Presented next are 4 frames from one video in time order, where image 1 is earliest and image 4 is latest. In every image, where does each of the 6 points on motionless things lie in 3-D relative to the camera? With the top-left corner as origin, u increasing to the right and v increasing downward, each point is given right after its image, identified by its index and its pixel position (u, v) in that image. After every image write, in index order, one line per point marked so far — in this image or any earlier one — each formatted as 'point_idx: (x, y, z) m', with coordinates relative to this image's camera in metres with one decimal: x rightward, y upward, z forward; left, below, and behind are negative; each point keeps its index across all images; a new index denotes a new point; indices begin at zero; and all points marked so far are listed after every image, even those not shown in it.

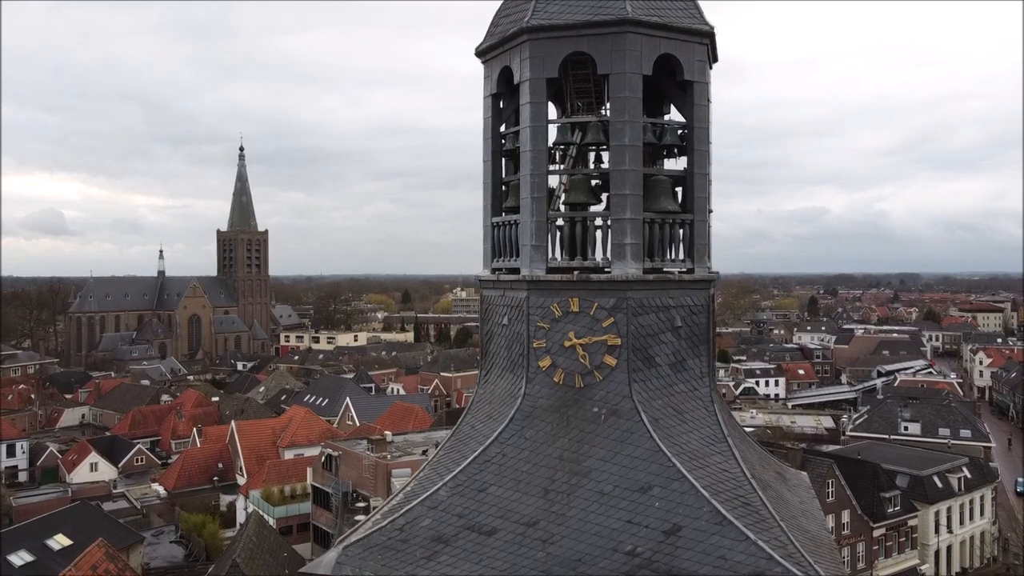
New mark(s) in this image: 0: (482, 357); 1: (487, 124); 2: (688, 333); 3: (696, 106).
0: (-0.3, -0.7, +6.9) m
1: (-0.2, +1.6, +7.1) m
2: (+1.5, -0.4, +6.3) m
3: (+1.6, +1.6, +6.5) m
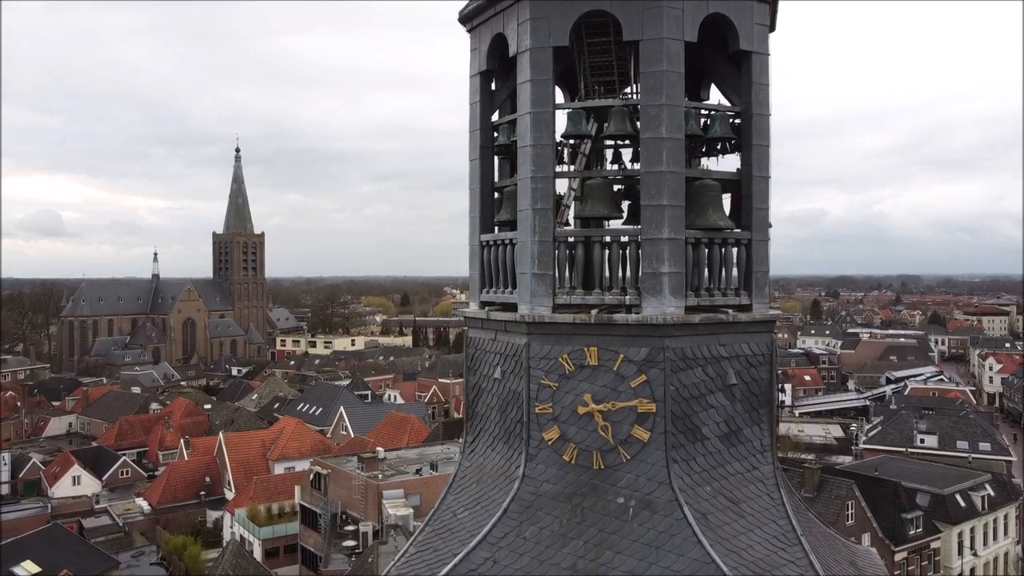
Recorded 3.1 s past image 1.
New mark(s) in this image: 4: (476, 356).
0: (-0.3, -1.0, +5.4) m
1: (-0.3, +1.3, +5.5) m
2: (+1.5, -0.7, +4.8) m
3: (+1.6, +1.4, +5.0) m
4: (-0.3, -0.5, +5.3) m
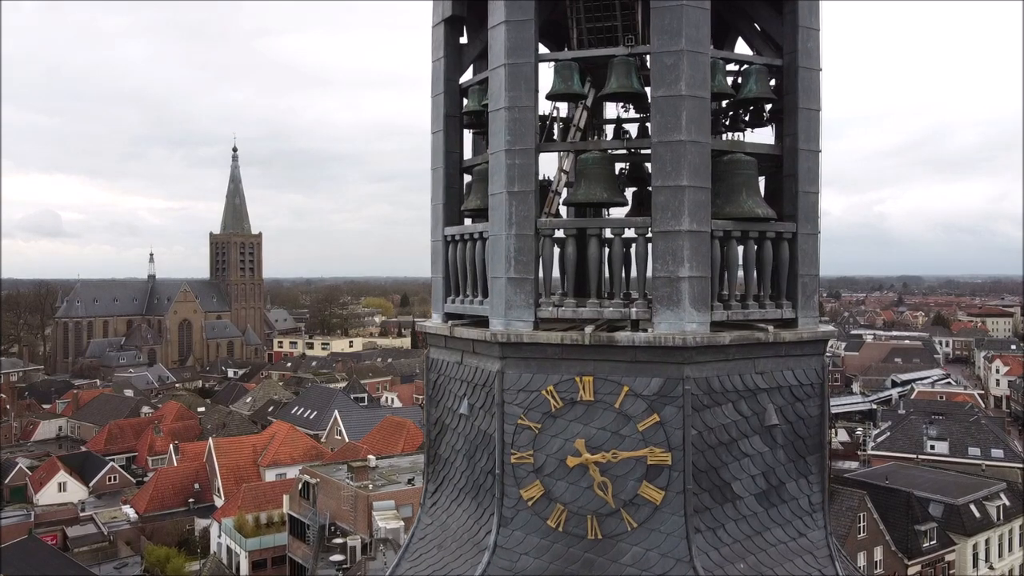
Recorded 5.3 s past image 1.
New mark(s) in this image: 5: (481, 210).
0: (-0.4, -1.0, +4.3) m
1: (-0.4, +1.3, +4.5) m
2: (+1.3, -0.7, +3.7) m
3: (+1.5, +1.3, +3.9) m
4: (-0.4, -0.5, +4.2) m
5: (-0.2, +0.4, +4.3) m
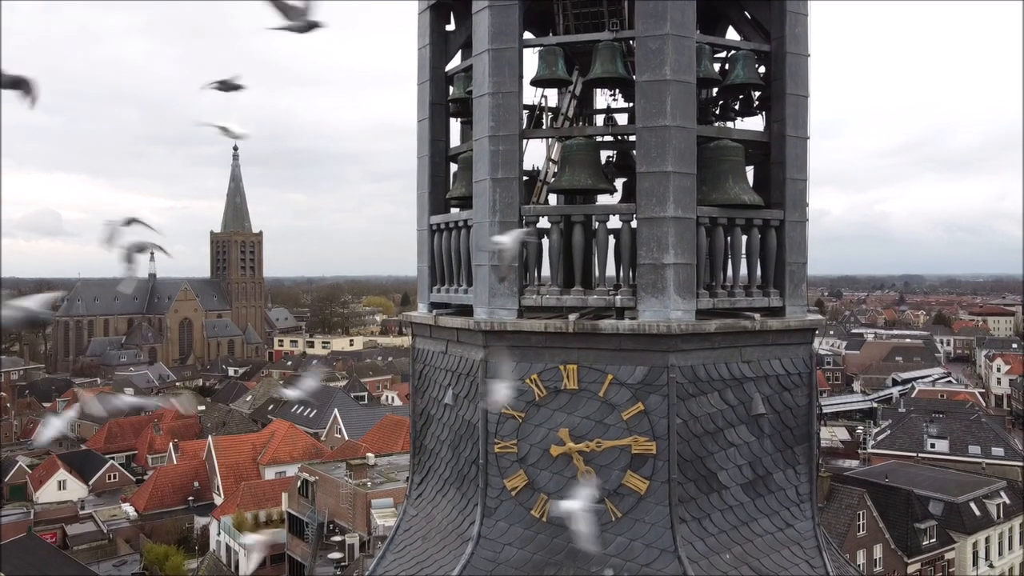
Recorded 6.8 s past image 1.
0: (-0.5, -0.9, +4.3) m
1: (-0.5, +1.3, +4.4) m
2: (+1.3, -0.7, +3.7) m
3: (+1.4, +1.4, +3.9) m
4: (-0.5, -0.5, +4.2) m
5: (-0.2, +0.5, +4.2) m
